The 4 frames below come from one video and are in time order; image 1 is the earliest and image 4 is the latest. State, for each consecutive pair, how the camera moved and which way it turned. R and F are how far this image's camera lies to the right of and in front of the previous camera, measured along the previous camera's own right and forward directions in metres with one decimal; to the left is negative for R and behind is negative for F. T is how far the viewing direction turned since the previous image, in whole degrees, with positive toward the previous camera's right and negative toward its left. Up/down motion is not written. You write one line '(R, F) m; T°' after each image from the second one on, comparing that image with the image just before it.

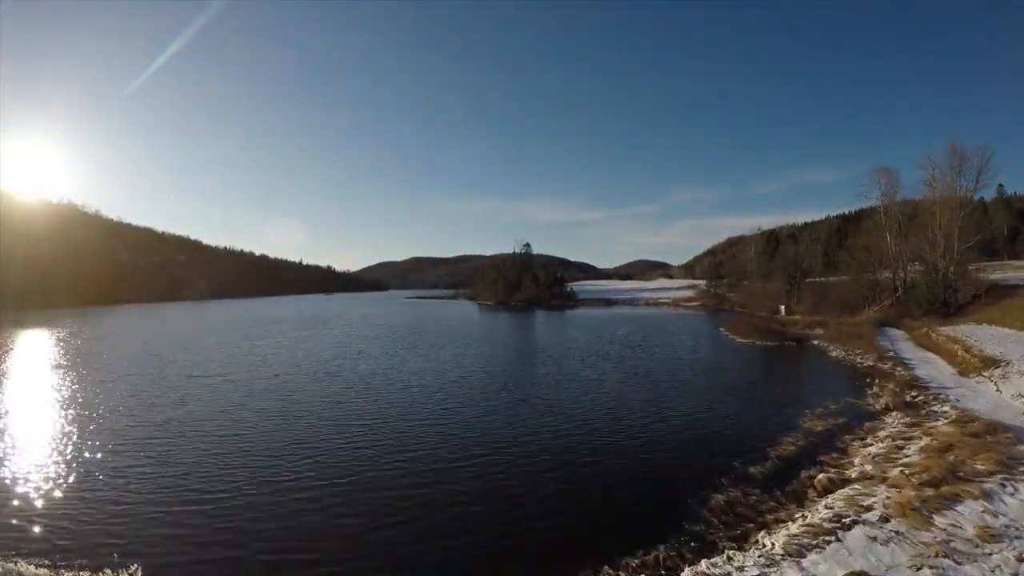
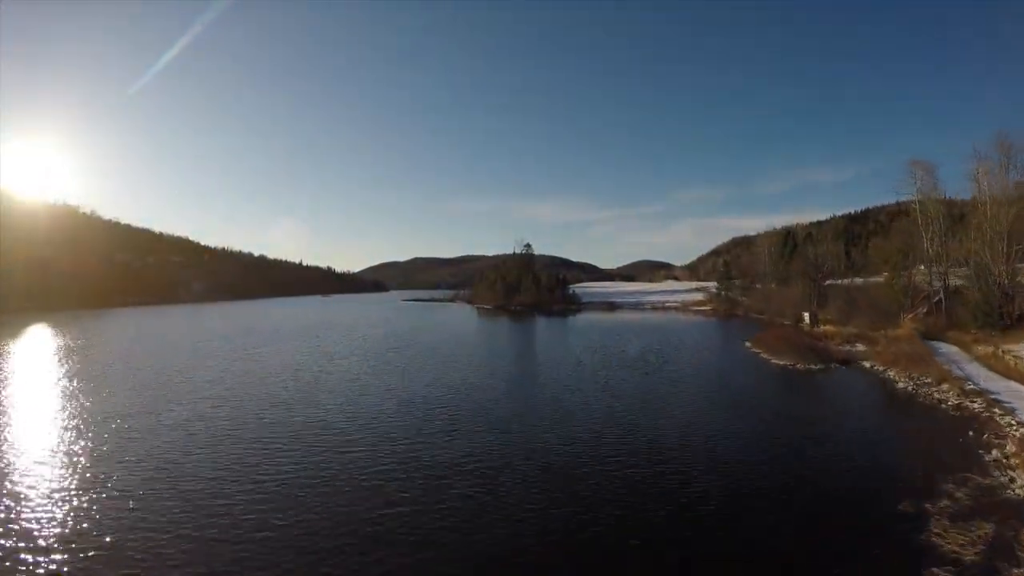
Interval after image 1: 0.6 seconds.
(+0.2, +1.9) m; 0°
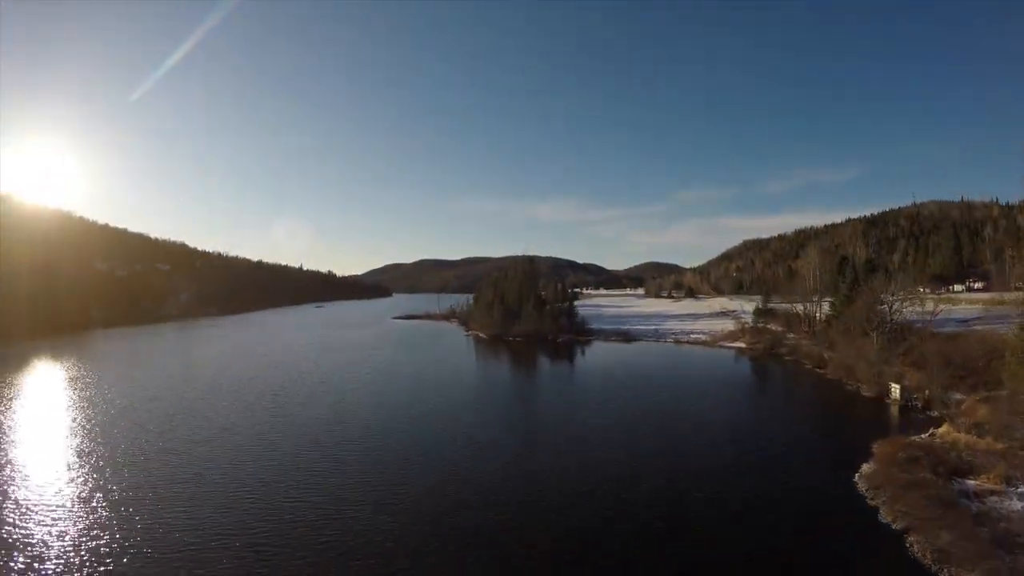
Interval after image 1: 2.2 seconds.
(+0.4, +5.0) m; -1°
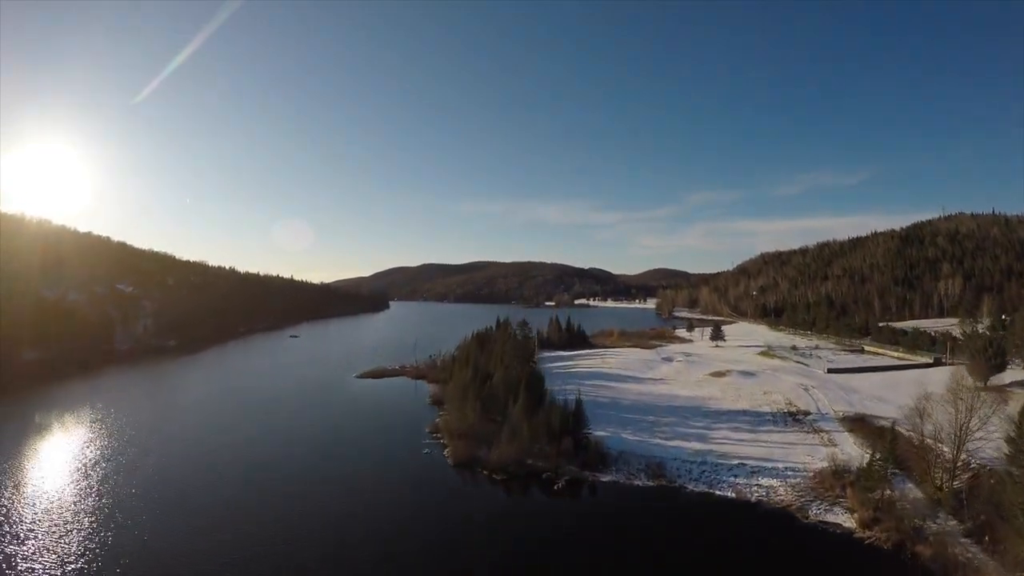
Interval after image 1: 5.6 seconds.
(+1.1, +10.4) m; -1°
